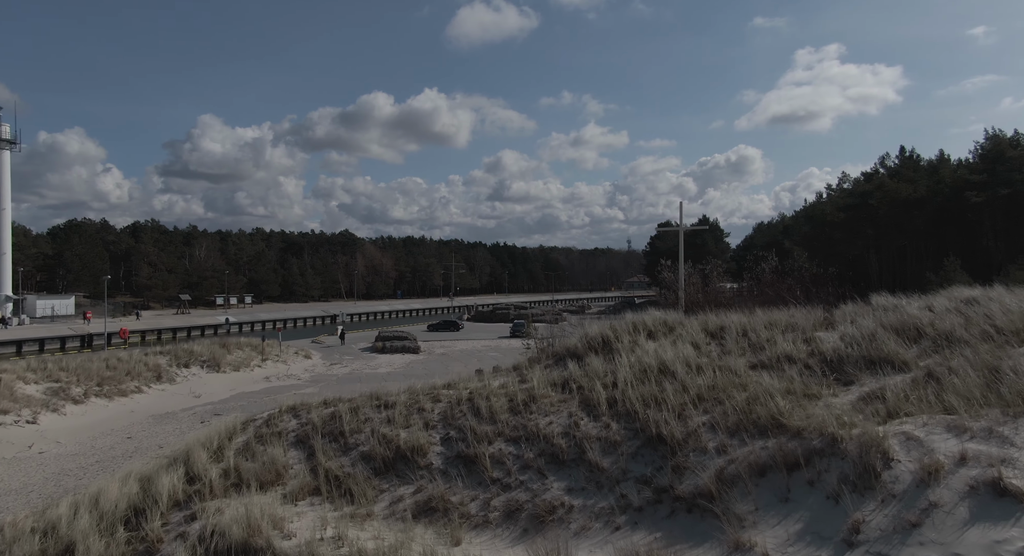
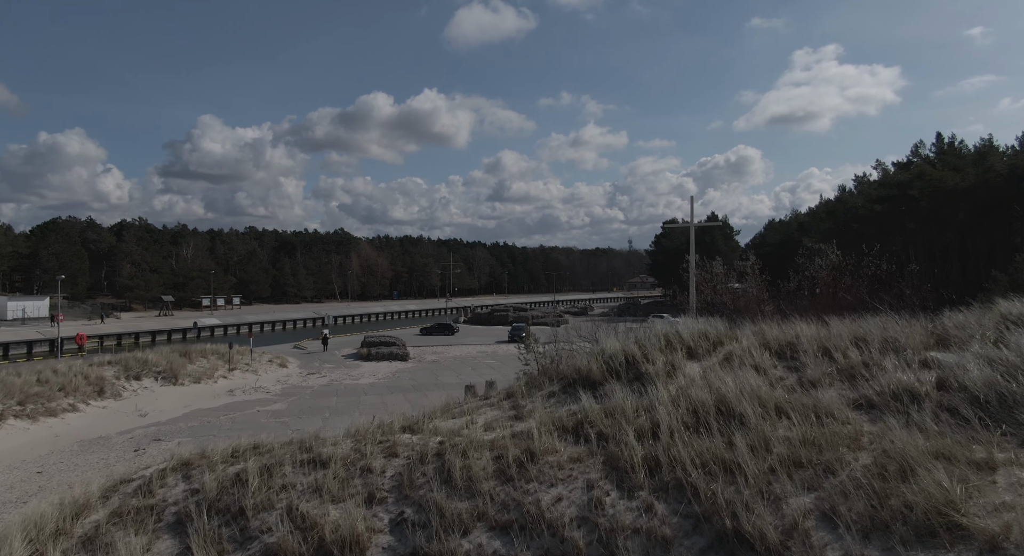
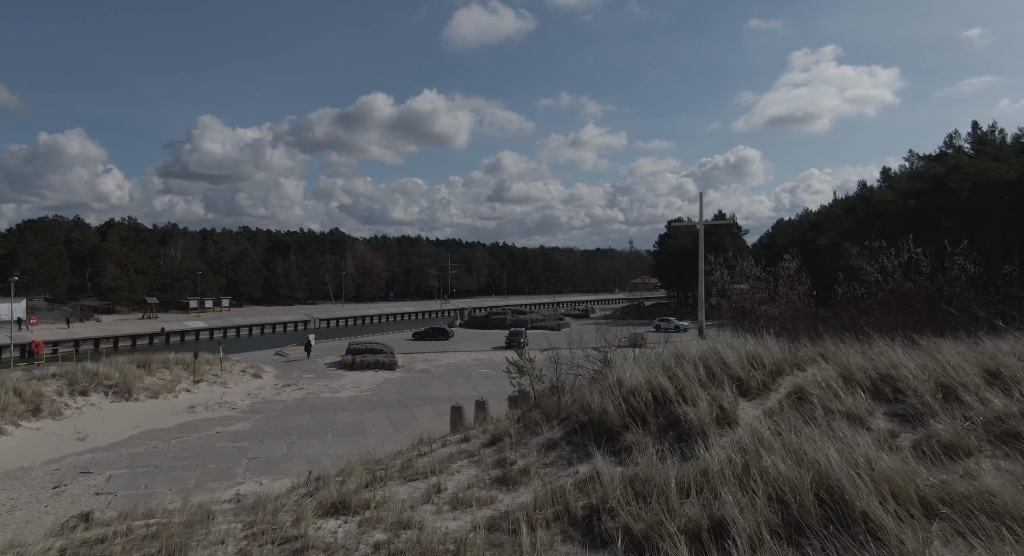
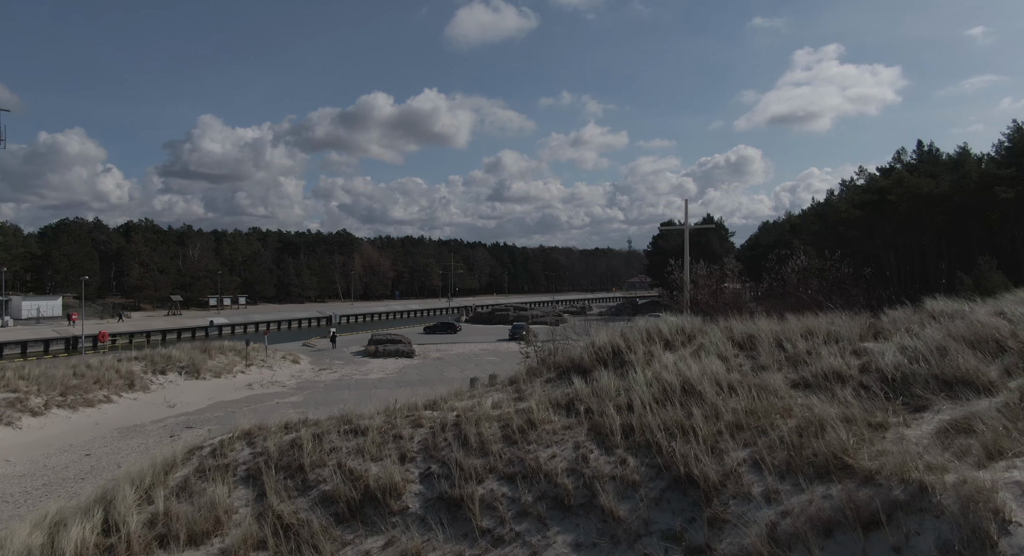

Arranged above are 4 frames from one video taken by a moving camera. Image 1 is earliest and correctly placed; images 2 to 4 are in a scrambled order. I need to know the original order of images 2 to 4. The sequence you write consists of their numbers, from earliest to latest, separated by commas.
4, 2, 3
